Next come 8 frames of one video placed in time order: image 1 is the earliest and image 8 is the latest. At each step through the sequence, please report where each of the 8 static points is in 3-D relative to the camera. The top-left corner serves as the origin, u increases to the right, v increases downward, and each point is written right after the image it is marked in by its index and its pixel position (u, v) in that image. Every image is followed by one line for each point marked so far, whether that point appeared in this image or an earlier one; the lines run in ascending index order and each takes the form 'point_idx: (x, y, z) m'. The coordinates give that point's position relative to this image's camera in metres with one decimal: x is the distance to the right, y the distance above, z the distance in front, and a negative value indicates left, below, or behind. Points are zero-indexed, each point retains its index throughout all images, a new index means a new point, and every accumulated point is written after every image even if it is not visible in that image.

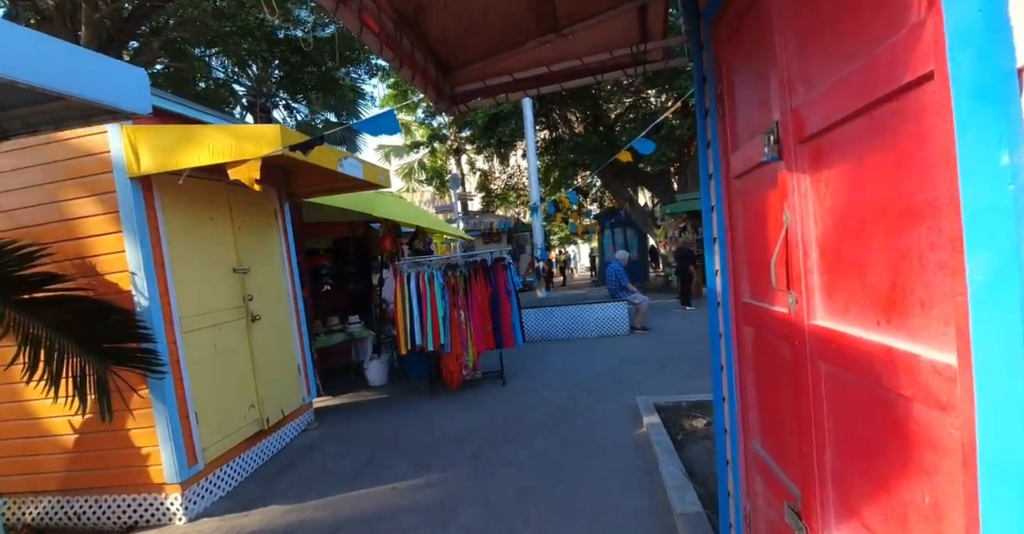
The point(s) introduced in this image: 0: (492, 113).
0: (-0.8, +5.0, +18.2) m
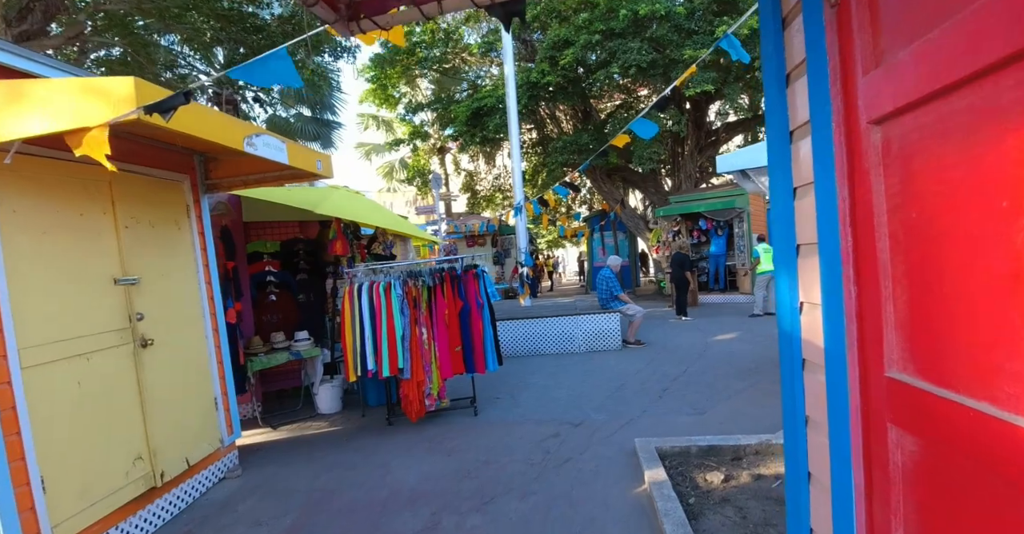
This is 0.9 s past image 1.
0: (-1.2, +4.9, +17.1) m
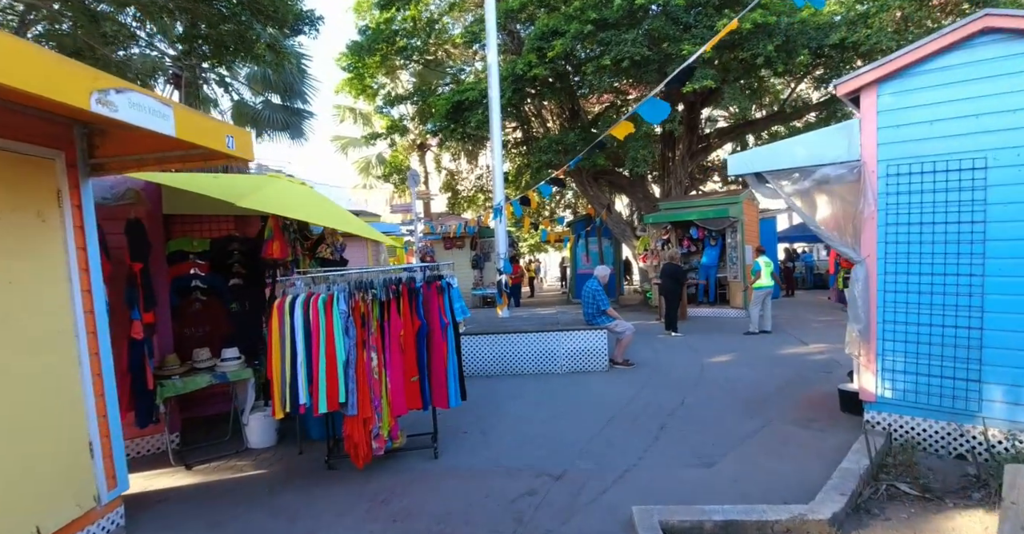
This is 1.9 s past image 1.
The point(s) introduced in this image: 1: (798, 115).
0: (-1.7, +4.8, +16.0) m
1: (+8.0, +4.3, +16.1) m
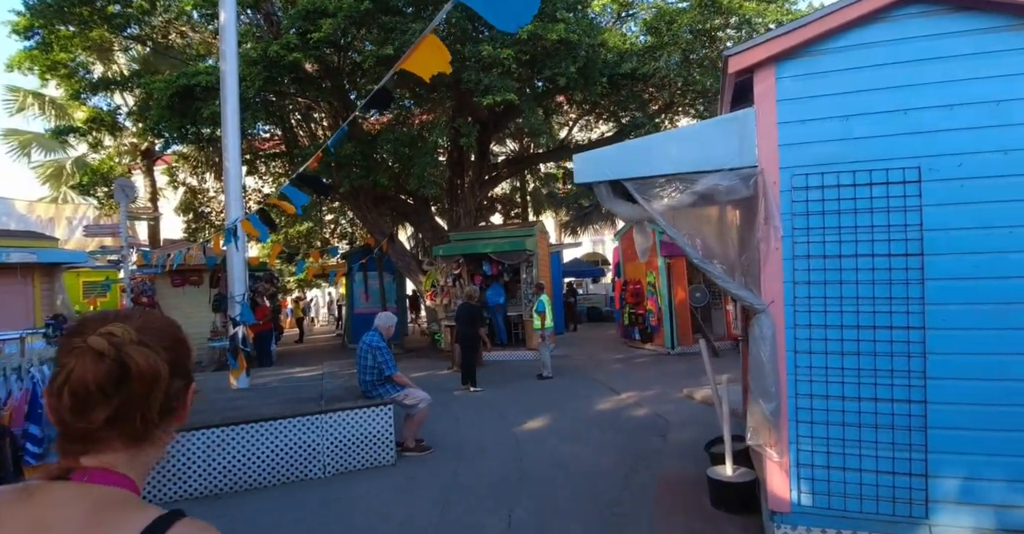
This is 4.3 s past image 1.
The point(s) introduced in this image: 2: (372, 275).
0: (-7.0, +3.9, +12.1) m
1: (+1.9, +3.3, +15.8) m
2: (-4.1, -0.2, +16.7) m
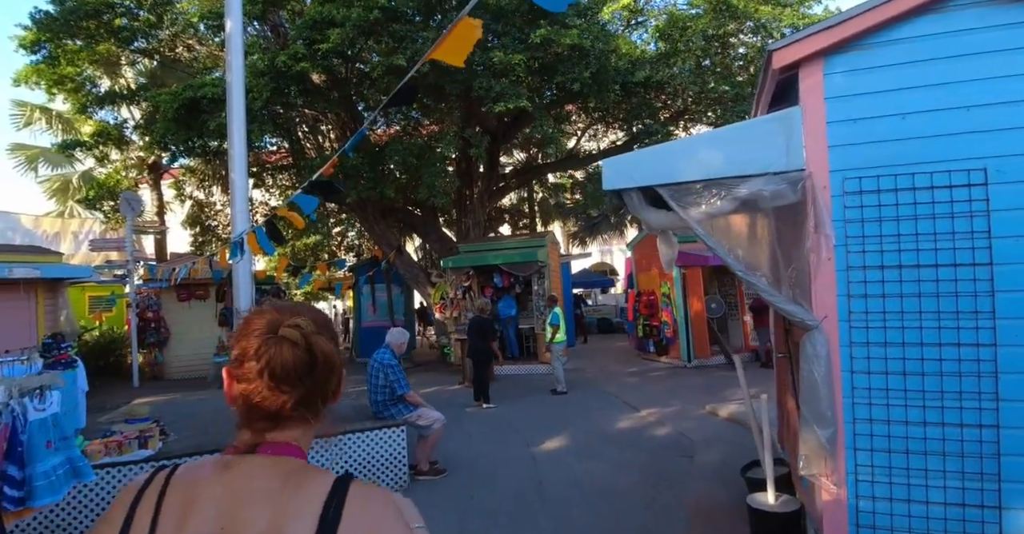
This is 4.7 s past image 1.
0: (-6.8, +3.6, +12.0) m
1: (+2.2, +3.0, +15.6) m
2: (-3.8, -0.6, +16.4) m
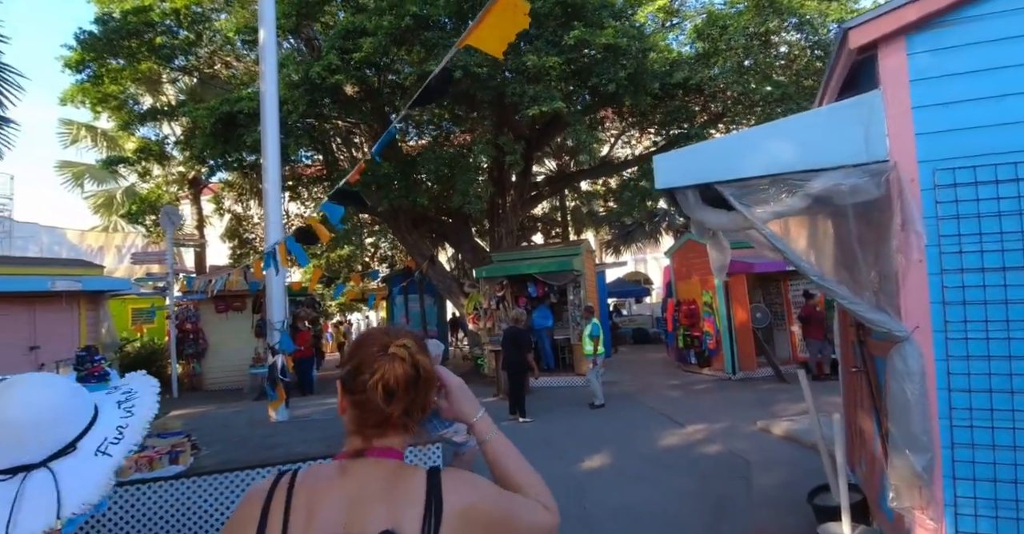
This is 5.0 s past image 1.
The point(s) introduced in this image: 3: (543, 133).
0: (-6.1, +3.3, +12.1) m
1: (+3.1, +2.7, +15.2) m
2: (-2.8, -0.9, +16.3) m
3: (+0.7, +3.1, +13.3) m
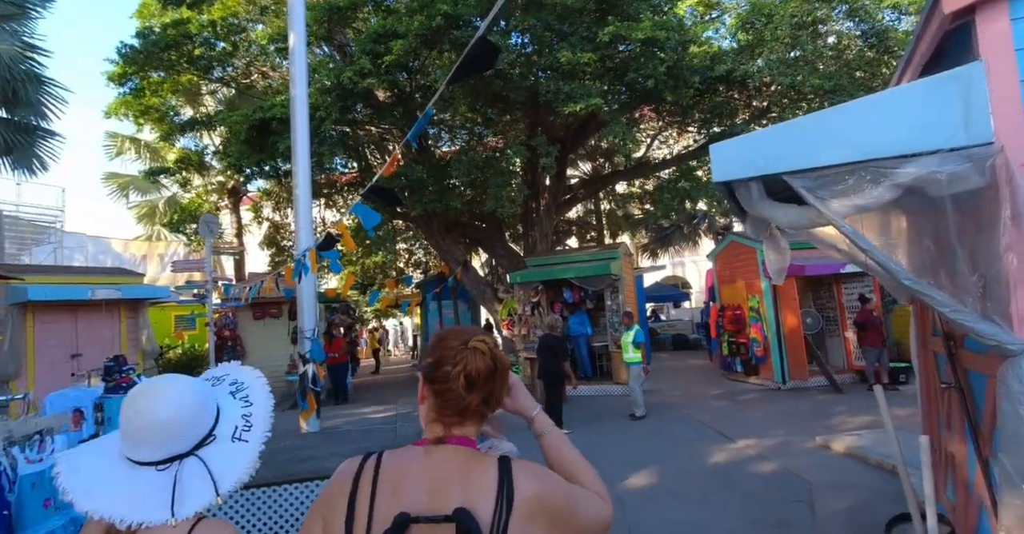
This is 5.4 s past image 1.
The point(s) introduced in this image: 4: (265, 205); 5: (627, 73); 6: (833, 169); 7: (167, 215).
0: (-5.4, +3.1, +12.2) m
1: (+3.9, +2.6, +14.7) m
2: (-1.8, -1.1, +16.1) m
3: (+1.5, +3.0, +12.9) m
4: (-8.4, +2.1, +19.2) m
5: (+2.0, +3.4, +10.0) m
6: (+1.5, +0.5, +2.7) m
7: (-11.0, +1.7, +18.1) m
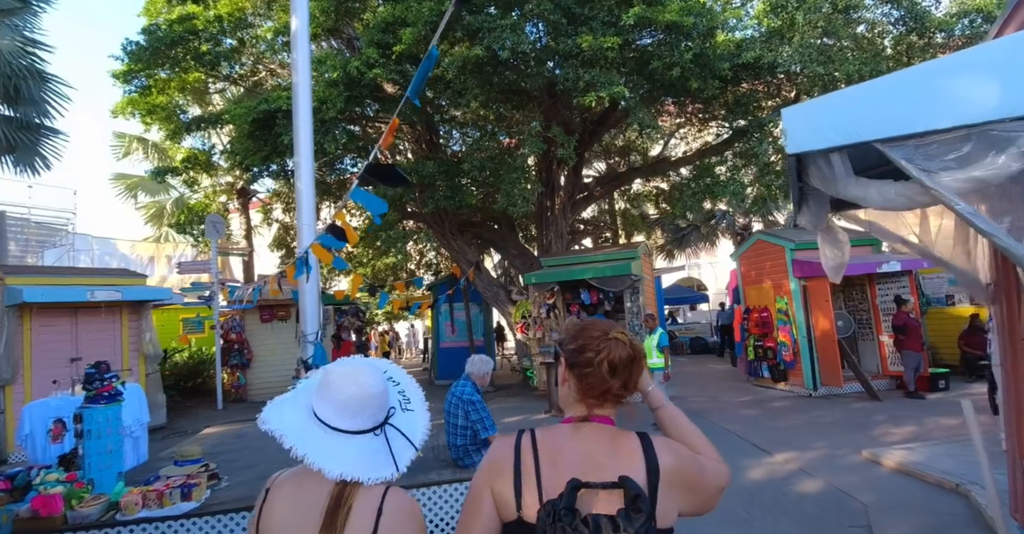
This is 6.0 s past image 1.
0: (-5.1, +3.1, +11.8) m
1: (+4.3, +2.6, +14.1) m
2: (-1.5, -1.1, +15.6) m
3: (+1.8, +3.0, +12.4) m
4: (-8.0, +2.1, +18.9) m
5: (+2.3, +3.4, +9.4) m
6: (+1.7, +0.5, +2.2) m
7: (-10.6, +1.6, +17.9) m
